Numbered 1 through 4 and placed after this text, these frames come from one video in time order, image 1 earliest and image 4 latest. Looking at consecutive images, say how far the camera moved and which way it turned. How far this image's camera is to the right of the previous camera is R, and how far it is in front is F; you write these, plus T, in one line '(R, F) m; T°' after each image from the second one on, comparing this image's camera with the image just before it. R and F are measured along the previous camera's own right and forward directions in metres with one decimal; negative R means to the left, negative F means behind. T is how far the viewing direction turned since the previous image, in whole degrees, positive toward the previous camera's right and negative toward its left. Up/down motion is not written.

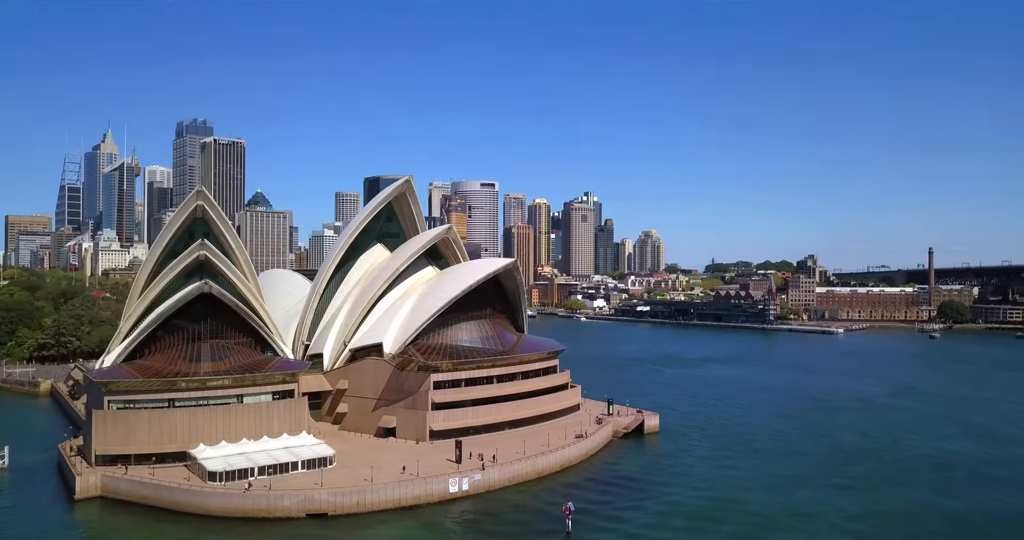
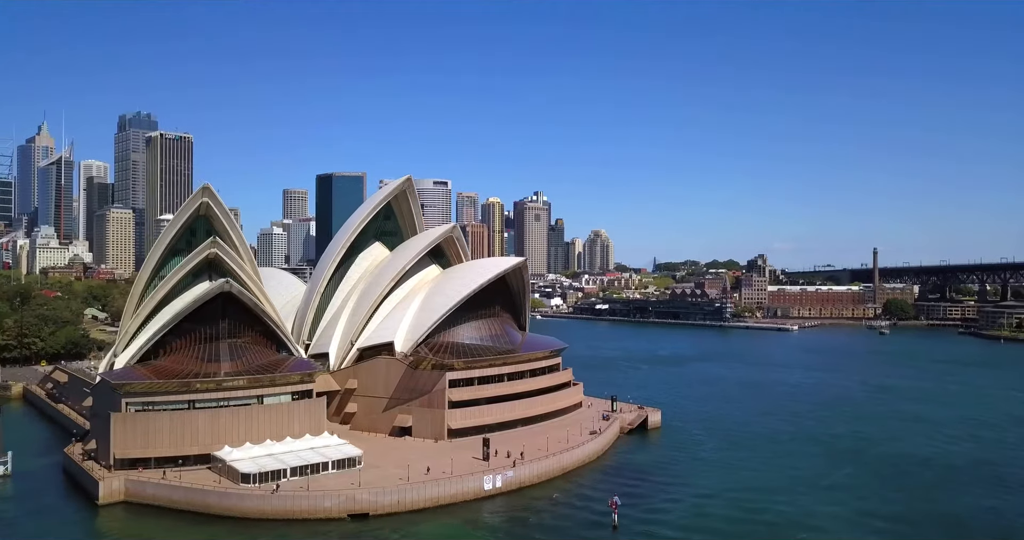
(-3.4, -0.2) m; +4°
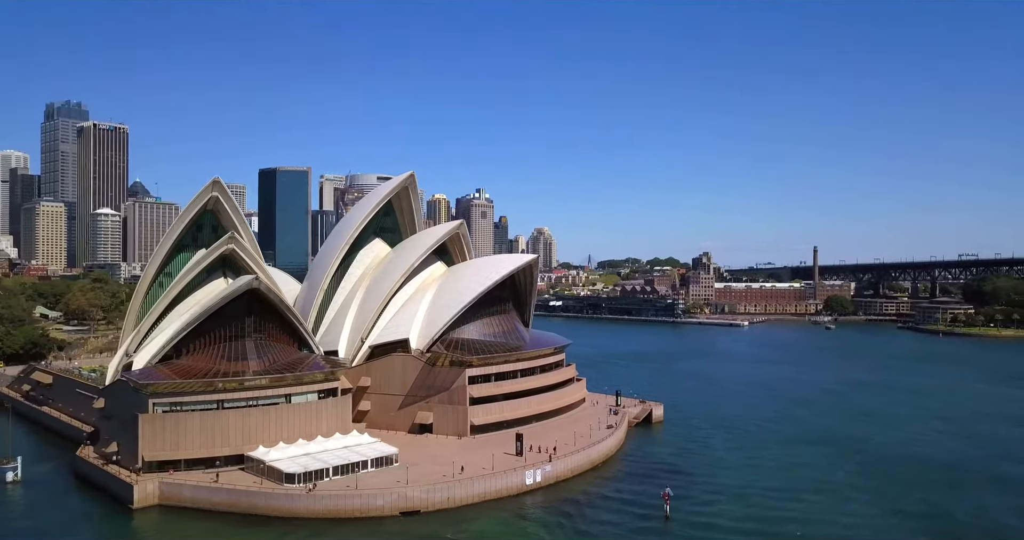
(-4.0, -0.1) m; +5°
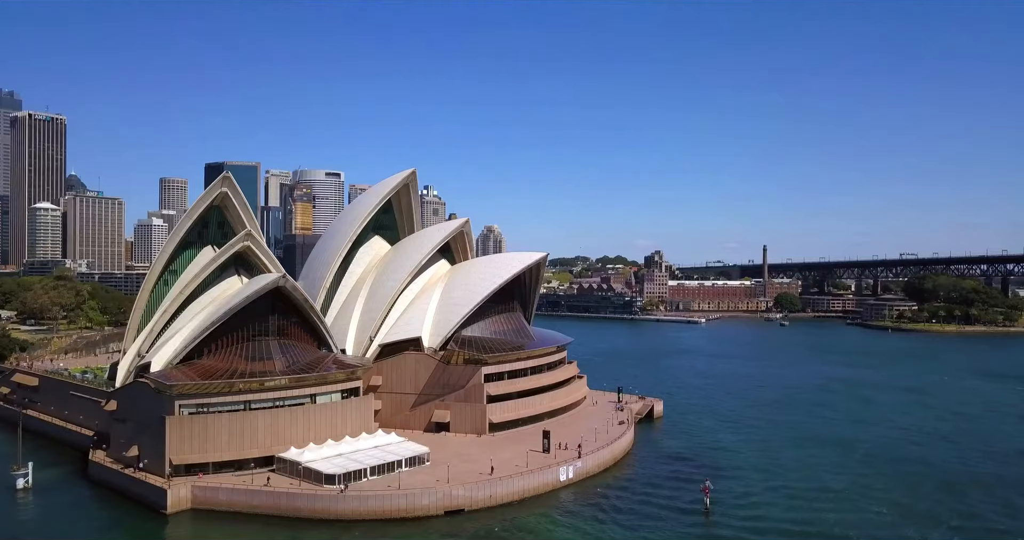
(-3.5, -0.1) m; +4°
